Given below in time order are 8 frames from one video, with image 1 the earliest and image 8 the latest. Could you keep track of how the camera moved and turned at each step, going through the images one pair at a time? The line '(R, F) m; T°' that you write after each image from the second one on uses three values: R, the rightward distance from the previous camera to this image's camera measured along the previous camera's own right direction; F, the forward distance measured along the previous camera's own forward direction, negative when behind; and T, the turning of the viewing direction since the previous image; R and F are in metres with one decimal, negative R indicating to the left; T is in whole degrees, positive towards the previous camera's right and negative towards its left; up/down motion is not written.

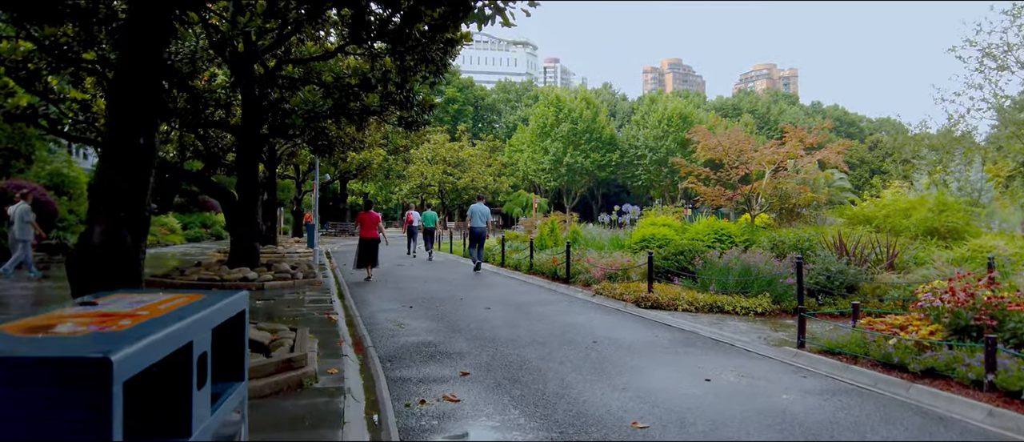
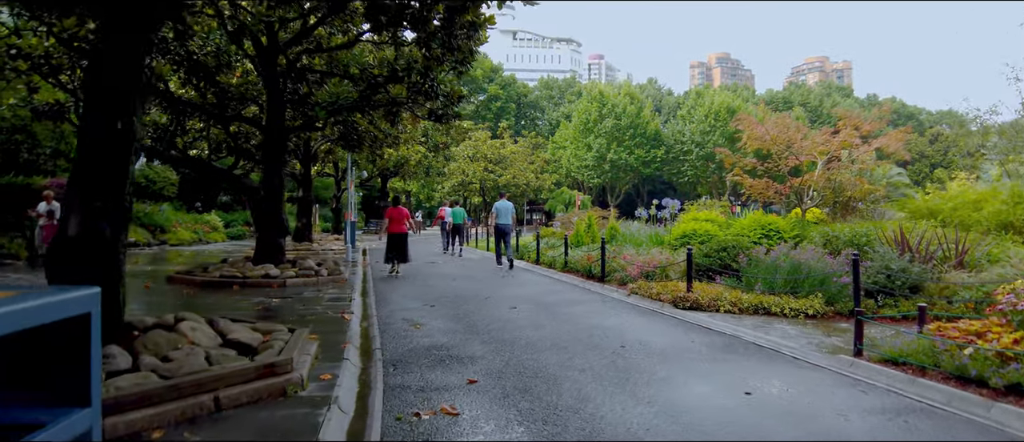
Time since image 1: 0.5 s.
(+0.3, +0.6) m; -4°
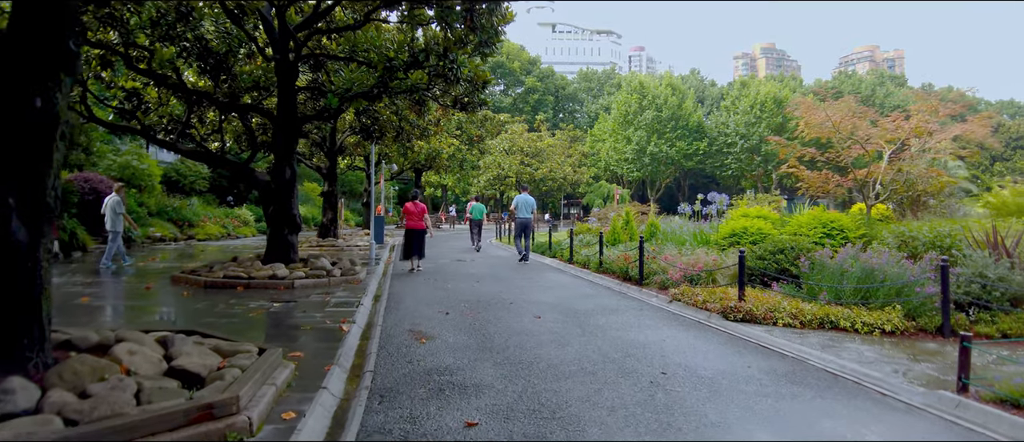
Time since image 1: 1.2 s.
(+0.2, +1.1) m; -3°
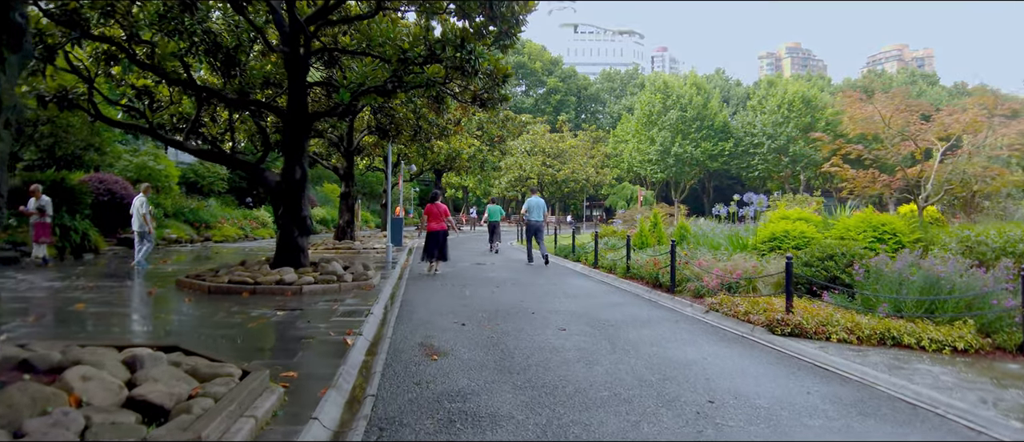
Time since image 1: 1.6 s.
(0.0, +0.7) m; -2°
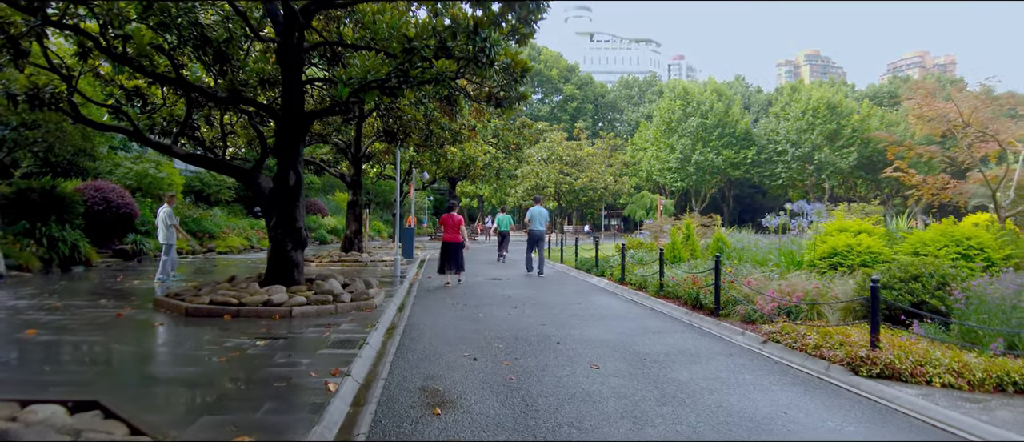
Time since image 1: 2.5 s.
(-0.1, +1.3) m; -1°
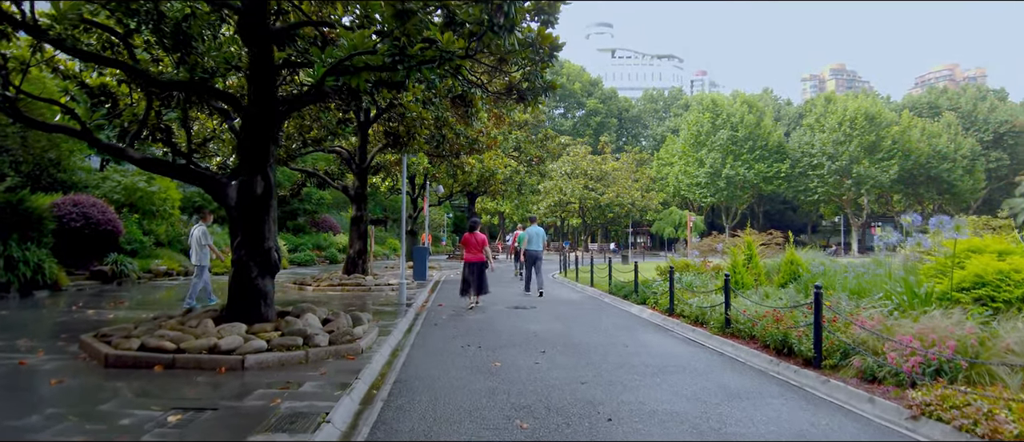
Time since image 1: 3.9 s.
(-0.1, +2.3) m; -2°
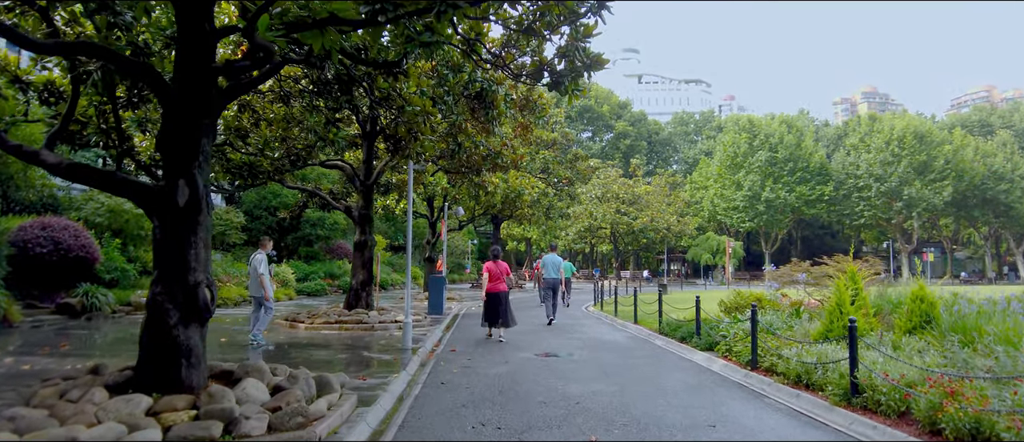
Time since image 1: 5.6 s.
(-0.1, +2.6) m; -2°
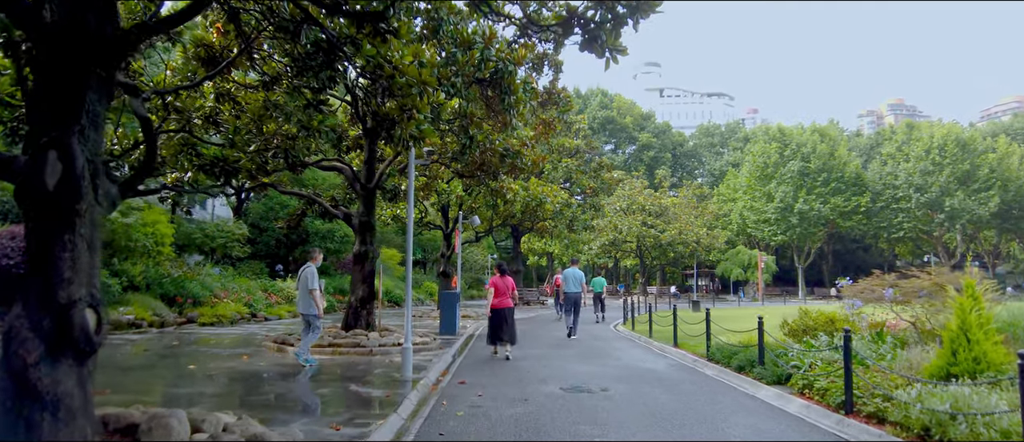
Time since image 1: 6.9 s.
(0.0, +1.8) m; -2°
